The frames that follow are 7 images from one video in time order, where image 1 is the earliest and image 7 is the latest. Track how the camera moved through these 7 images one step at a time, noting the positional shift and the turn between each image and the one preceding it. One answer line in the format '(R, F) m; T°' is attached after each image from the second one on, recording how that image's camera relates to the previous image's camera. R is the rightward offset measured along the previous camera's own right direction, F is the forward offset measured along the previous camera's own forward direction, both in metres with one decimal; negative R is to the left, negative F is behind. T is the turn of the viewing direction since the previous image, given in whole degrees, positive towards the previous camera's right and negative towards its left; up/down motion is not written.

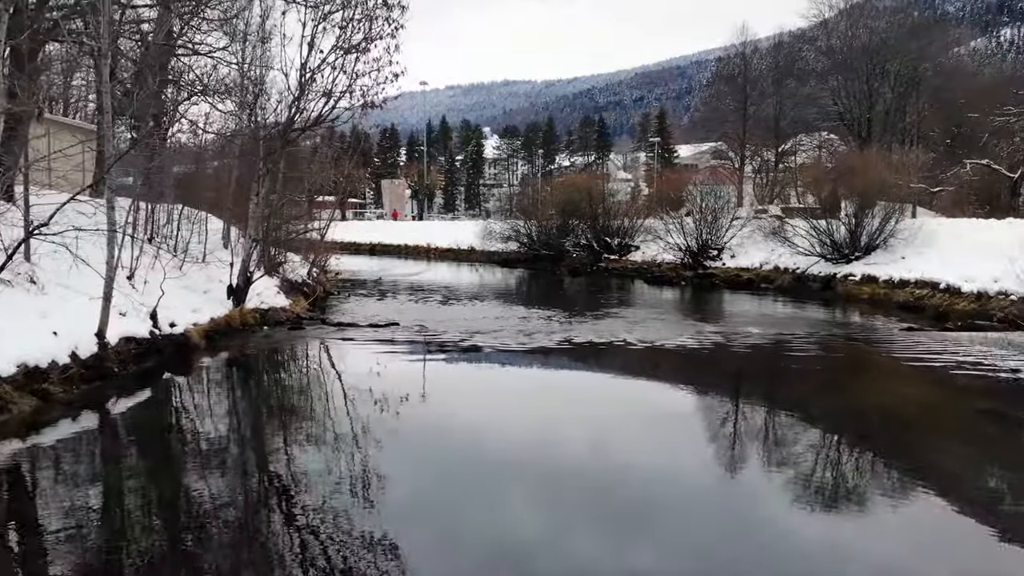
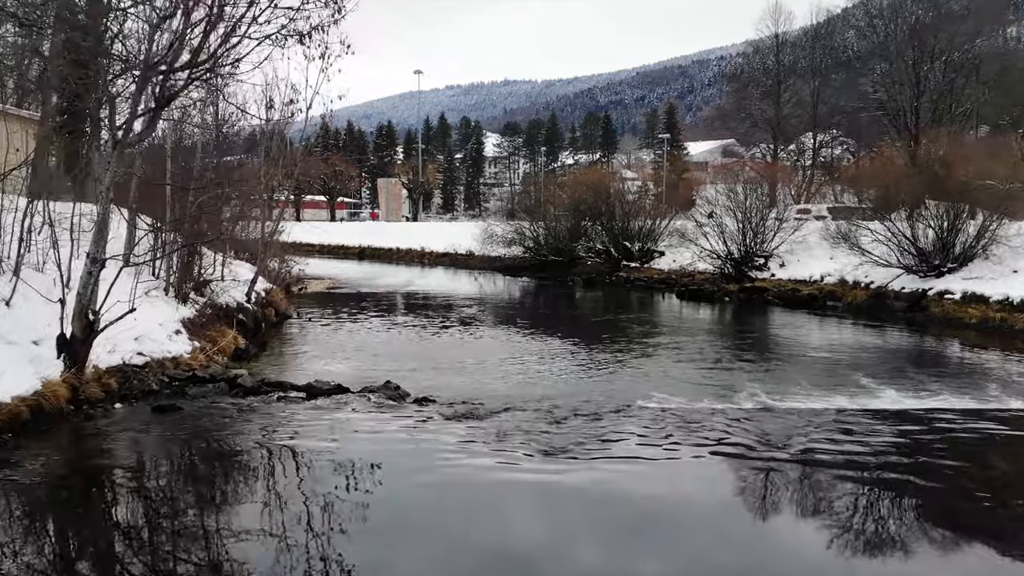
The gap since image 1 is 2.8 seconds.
(-0.2, +5.8) m; 0°
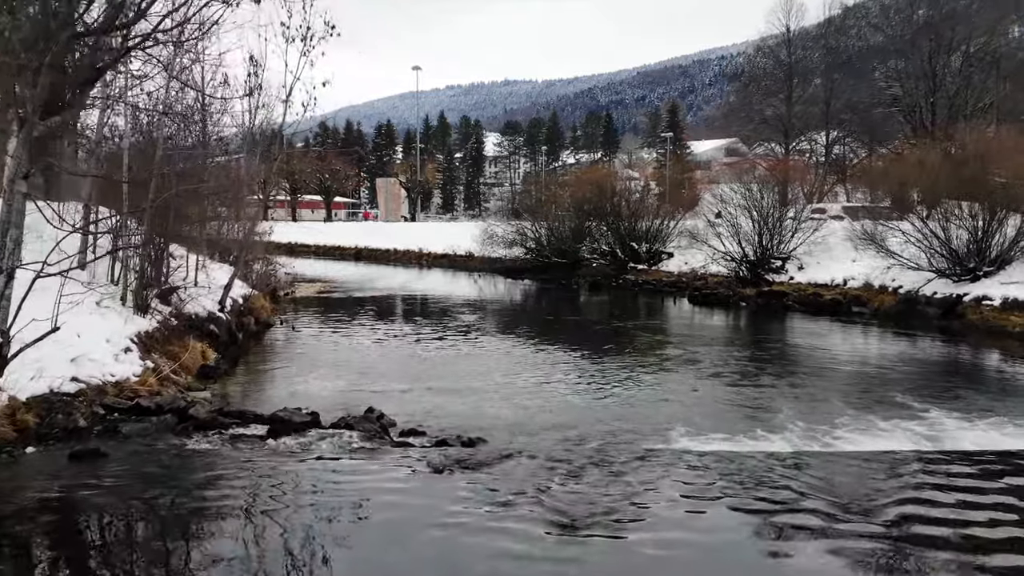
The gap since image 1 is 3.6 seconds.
(0.0, +1.7) m; 0°
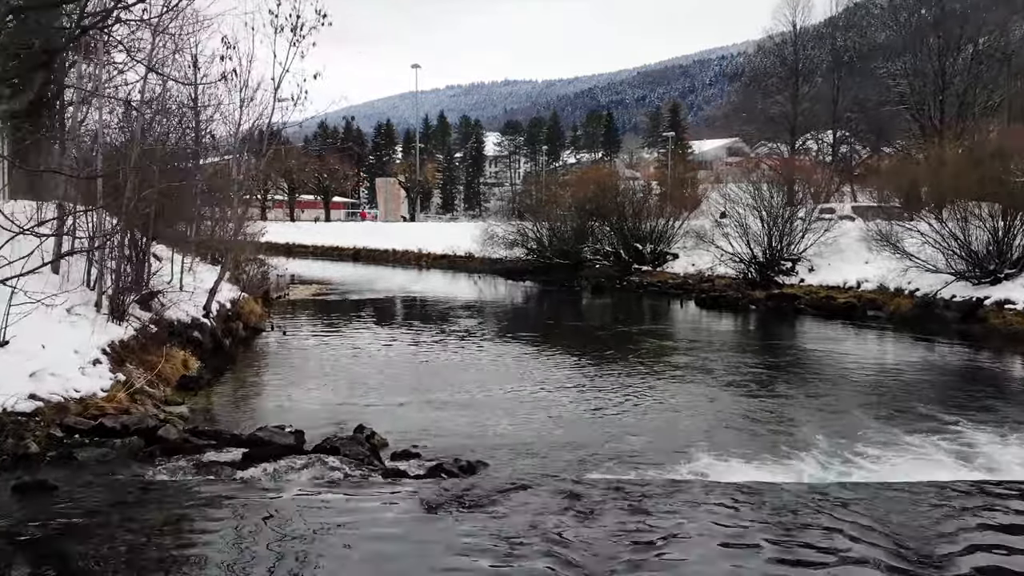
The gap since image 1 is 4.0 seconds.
(0.0, +0.8) m; 0°
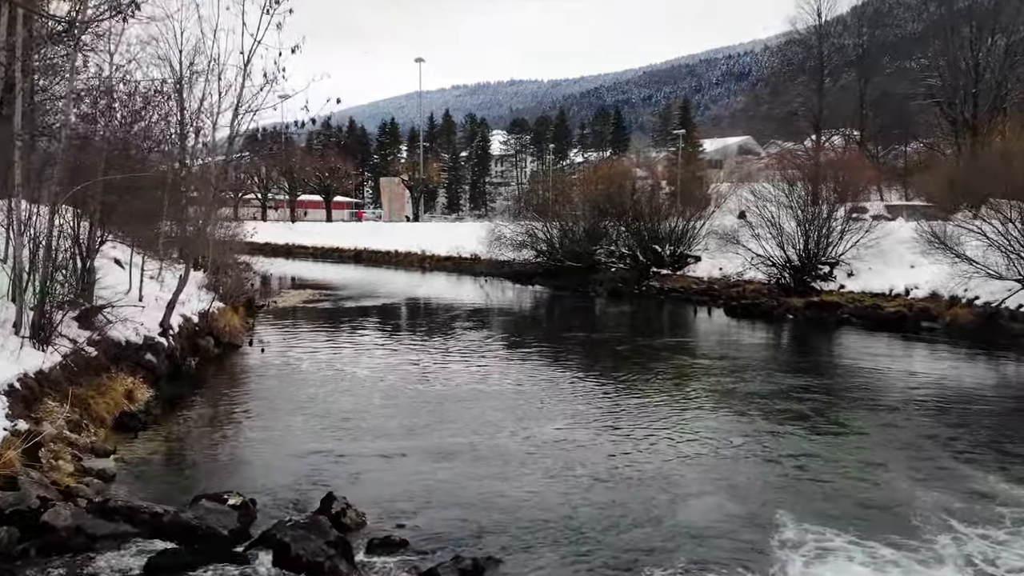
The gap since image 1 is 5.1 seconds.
(-0.1, +2.3) m; 0°
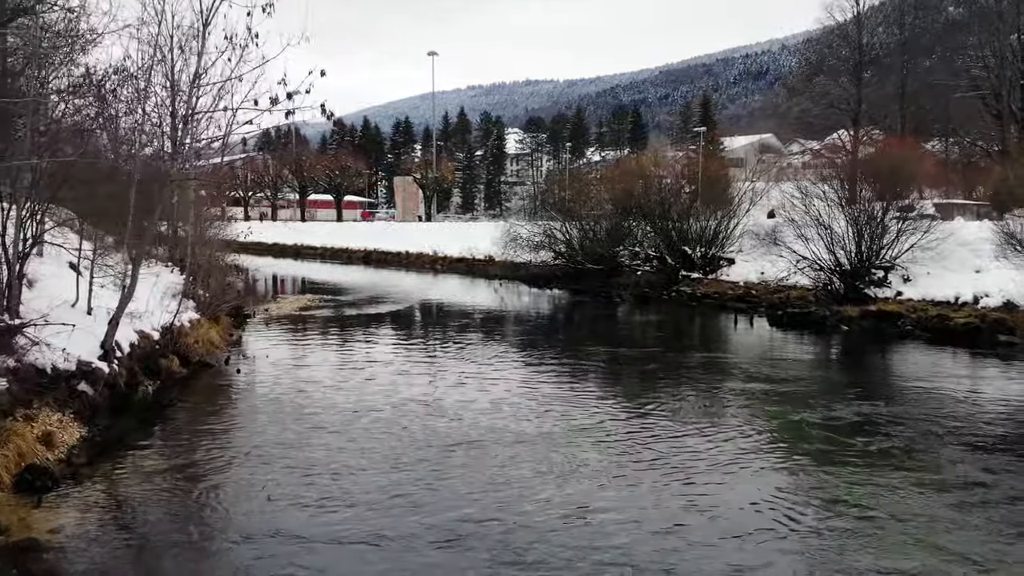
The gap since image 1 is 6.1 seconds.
(-0.1, +2.3) m; -1°
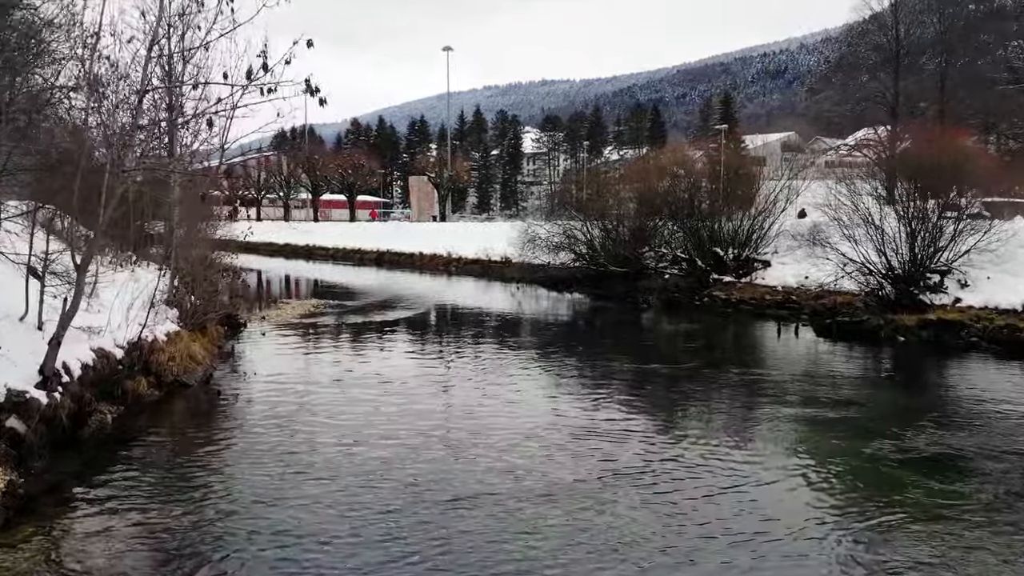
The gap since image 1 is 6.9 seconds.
(-0.1, +1.7) m; -1°
